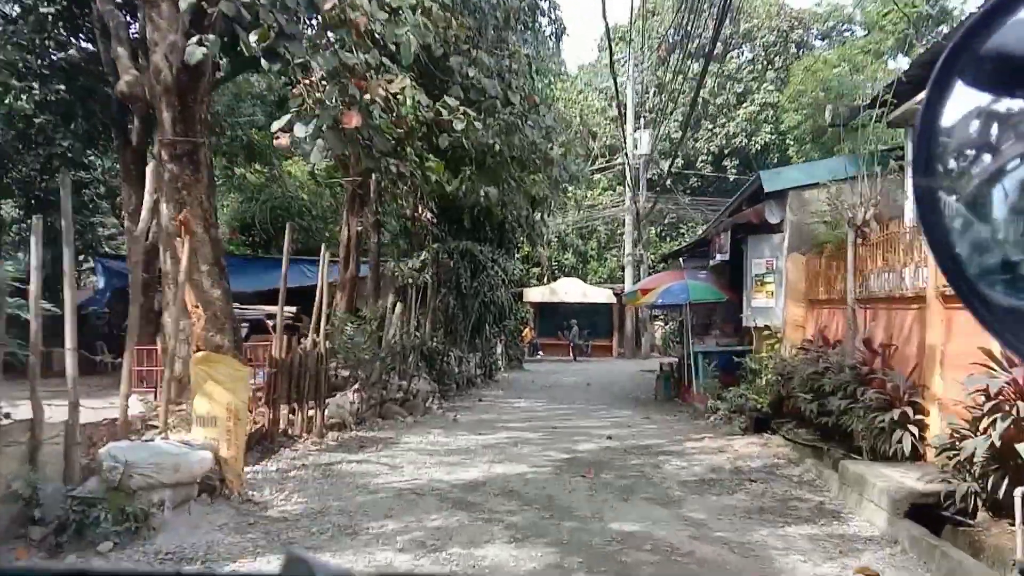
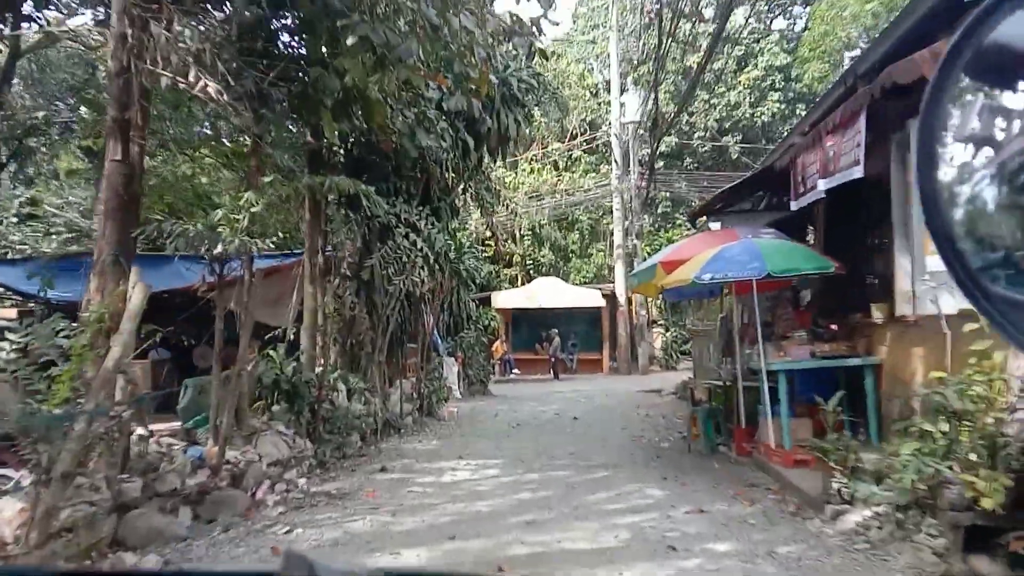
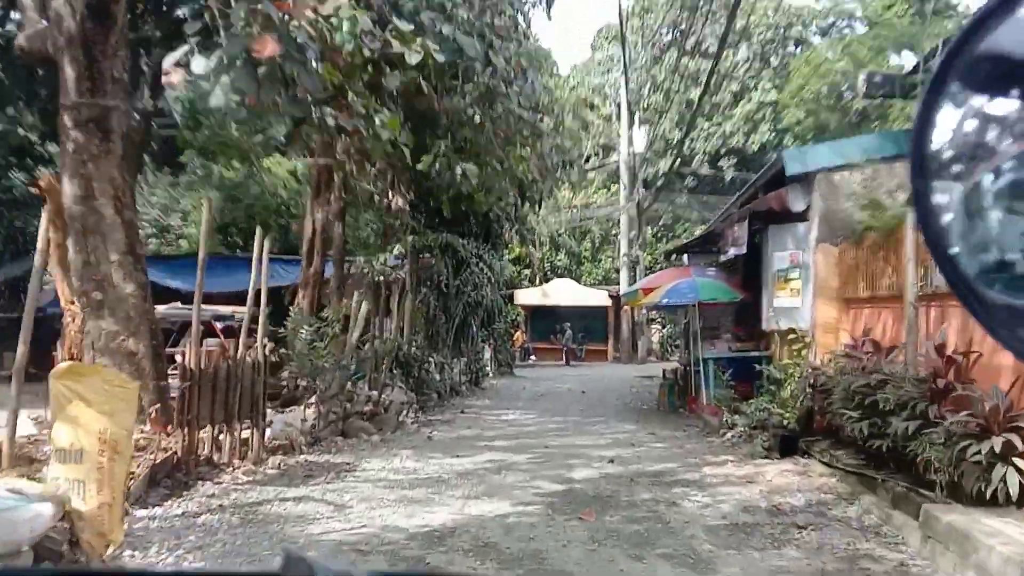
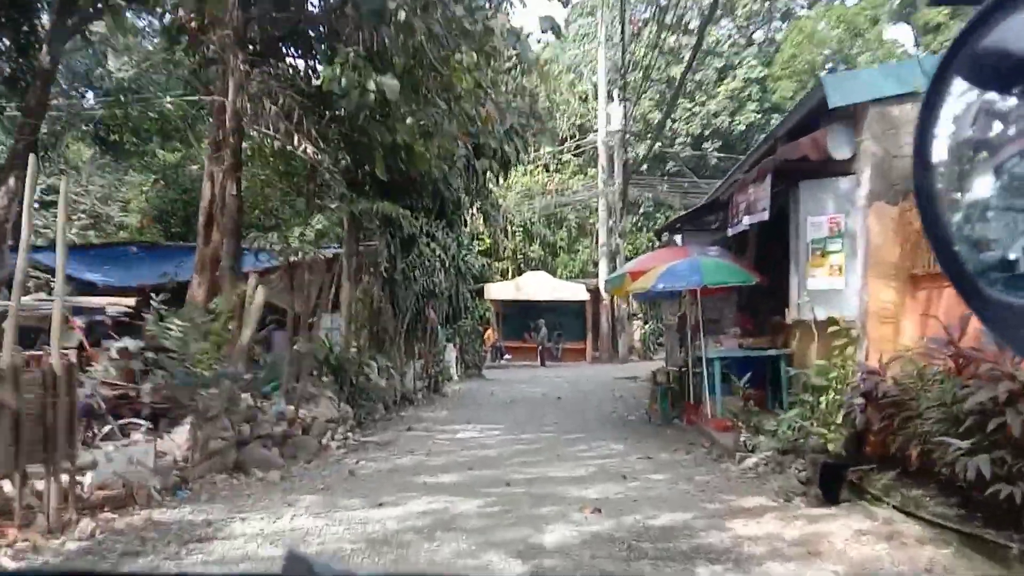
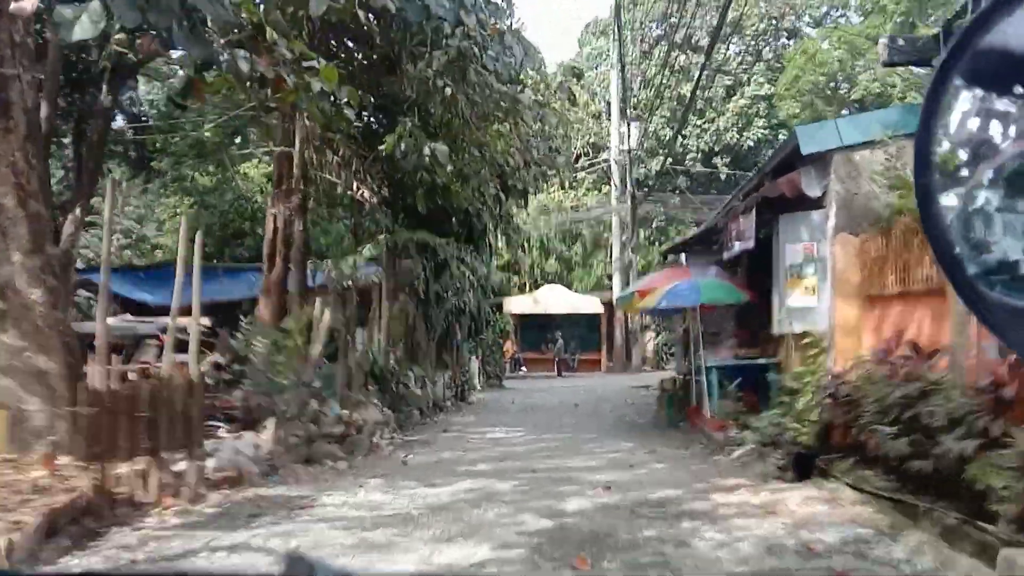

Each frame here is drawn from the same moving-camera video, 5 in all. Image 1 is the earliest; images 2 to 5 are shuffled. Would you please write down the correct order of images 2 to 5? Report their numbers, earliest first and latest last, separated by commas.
3, 5, 4, 2
